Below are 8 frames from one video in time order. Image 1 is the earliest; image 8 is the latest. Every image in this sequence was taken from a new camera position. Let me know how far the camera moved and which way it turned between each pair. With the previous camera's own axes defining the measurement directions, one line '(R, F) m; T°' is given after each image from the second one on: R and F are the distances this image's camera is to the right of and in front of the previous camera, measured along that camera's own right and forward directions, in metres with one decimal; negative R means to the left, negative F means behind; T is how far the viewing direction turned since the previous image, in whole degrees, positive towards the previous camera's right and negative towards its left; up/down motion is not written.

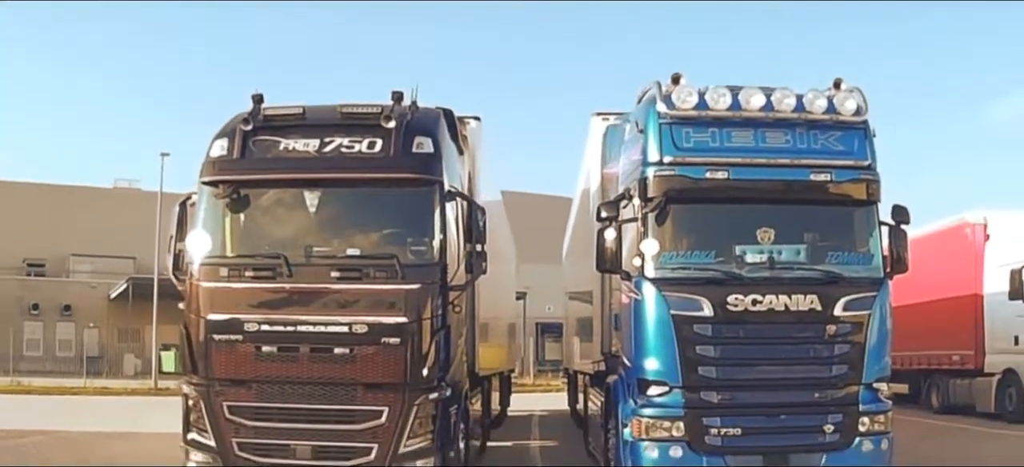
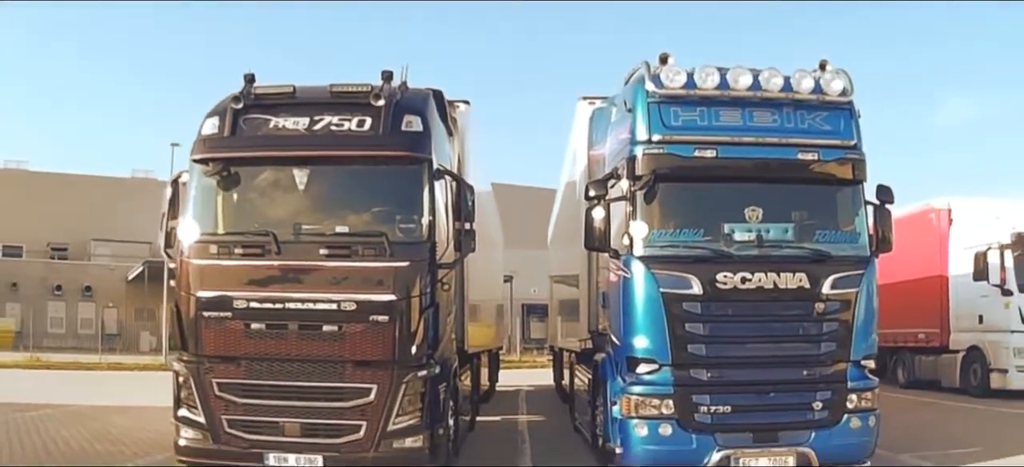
(0.0, 0.0) m; 0°
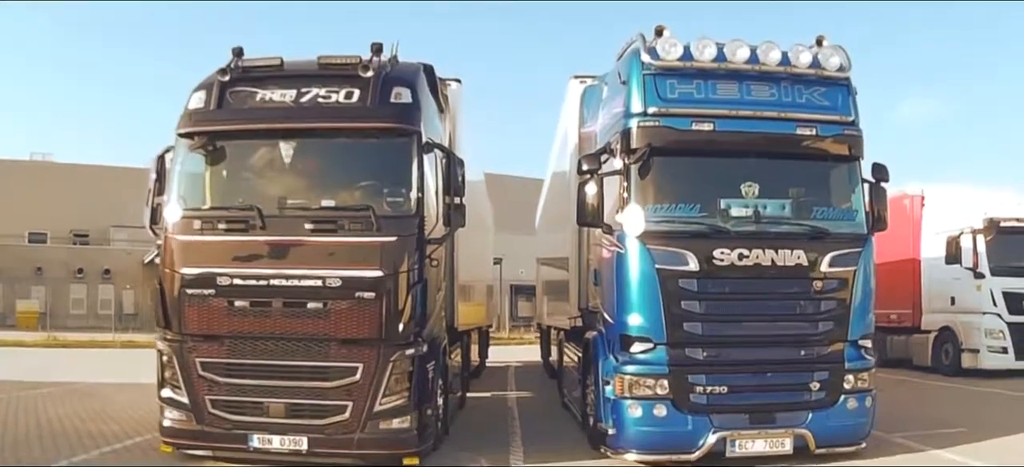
(0.0, +0.2) m; 0°
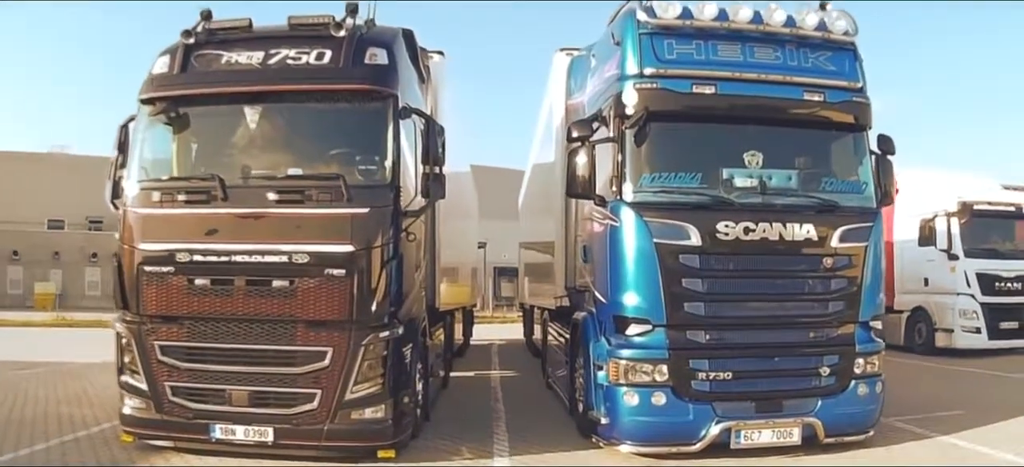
(0.0, +0.6) m; +1°
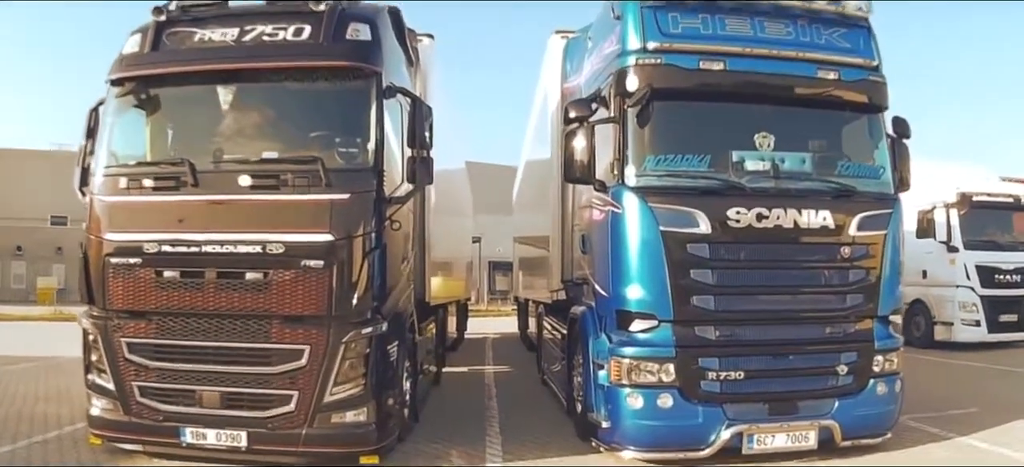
(0.0, +0.5) m; 0°
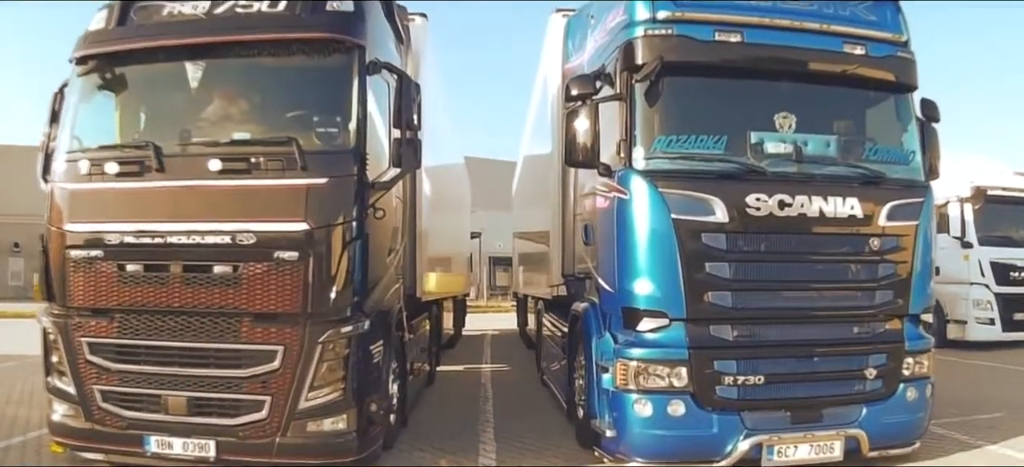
(0.0, +0.5) m; 0°
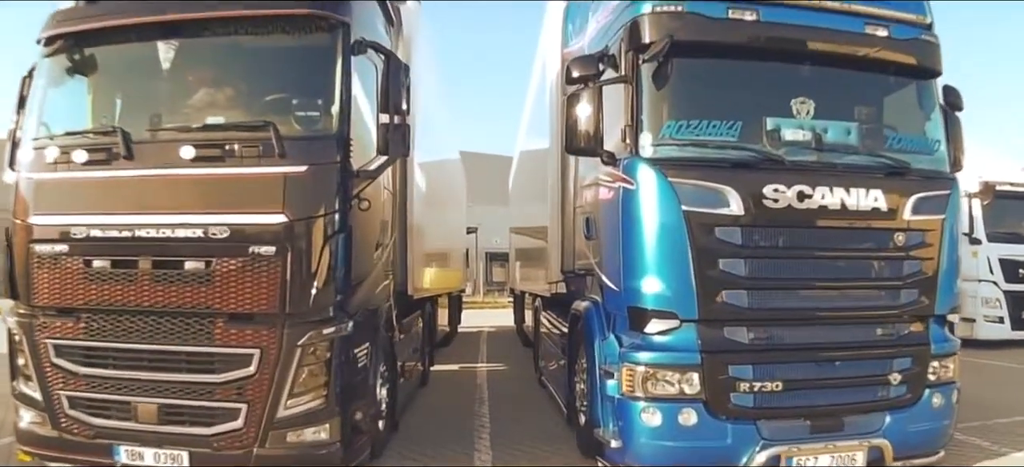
(0.0, +0.4) m; 0°
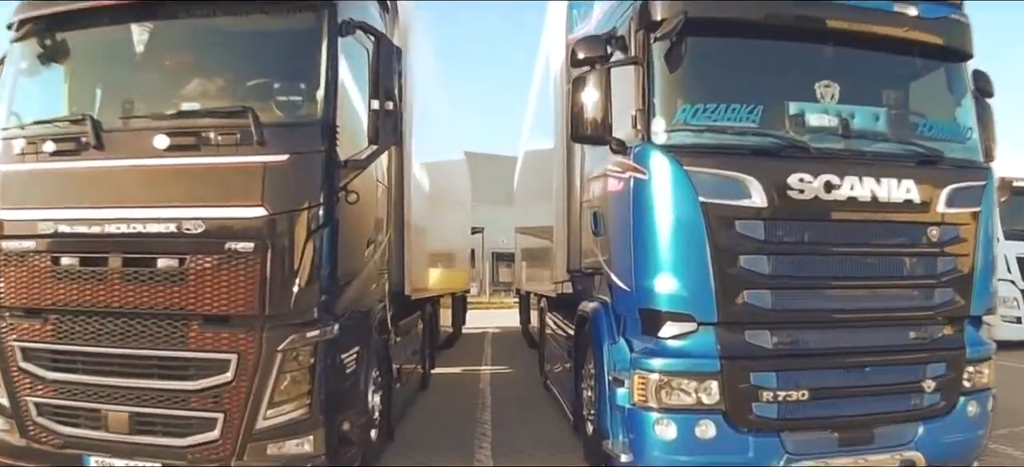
(0.0, +0.4) m; 0°
